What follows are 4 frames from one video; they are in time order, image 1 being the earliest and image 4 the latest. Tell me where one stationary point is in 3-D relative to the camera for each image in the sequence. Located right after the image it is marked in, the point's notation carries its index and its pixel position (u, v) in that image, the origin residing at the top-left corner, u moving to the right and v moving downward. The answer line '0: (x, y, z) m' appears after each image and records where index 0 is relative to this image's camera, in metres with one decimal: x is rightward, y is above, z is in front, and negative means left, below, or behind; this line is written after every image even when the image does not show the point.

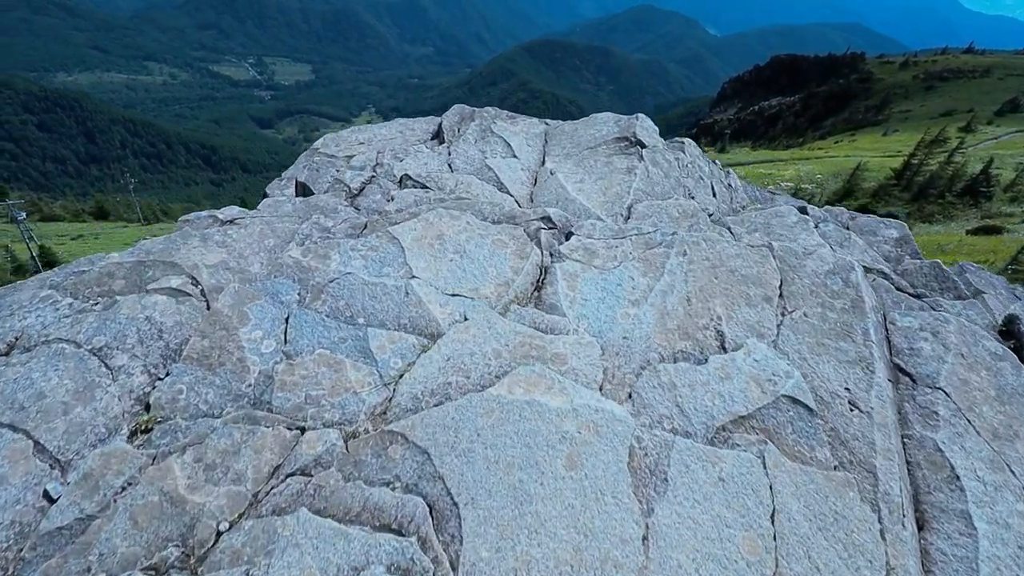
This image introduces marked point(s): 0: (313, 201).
0: (-5.1, +2.2, +13.2) m
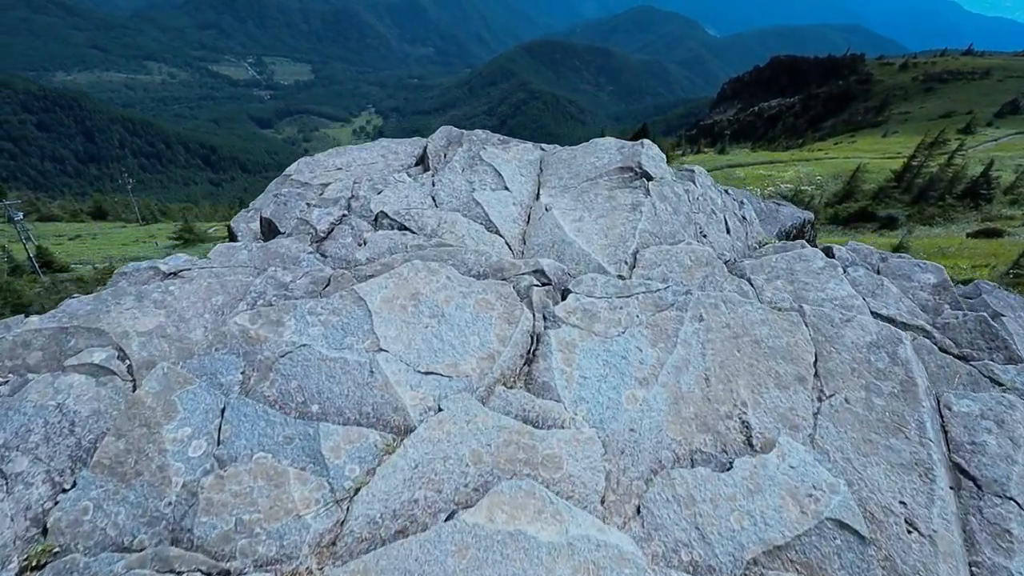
0: (-5.4, +0.9, +11.6) m
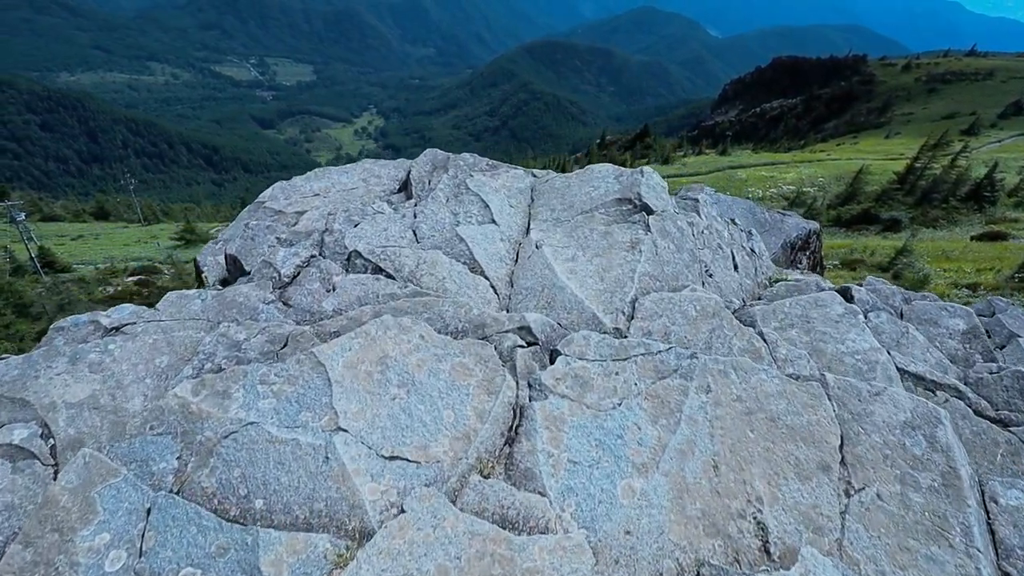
0: (-5.7, -0.1, +10.4) m
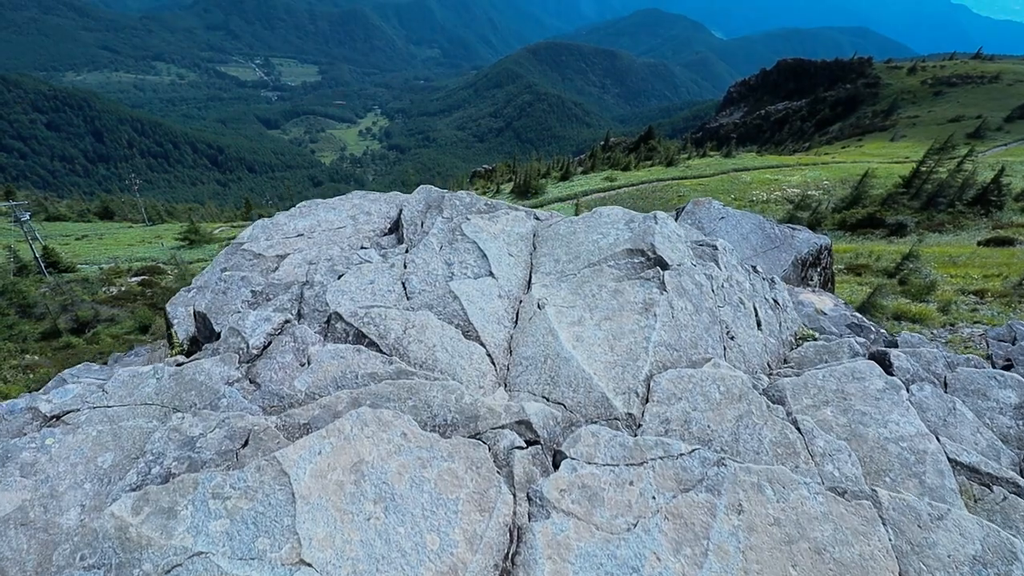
0: (-5.7, -1.4, +9.2) m
